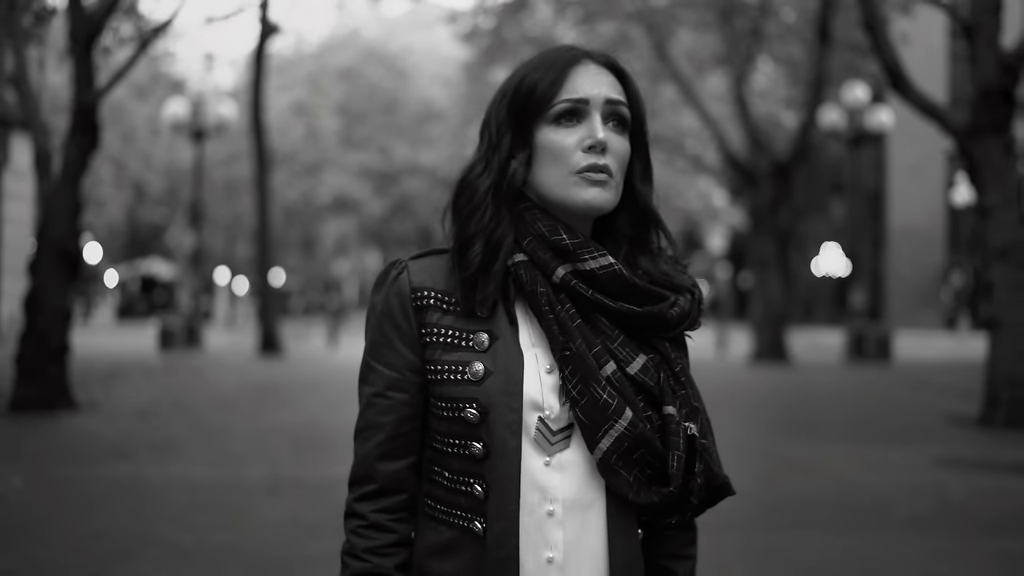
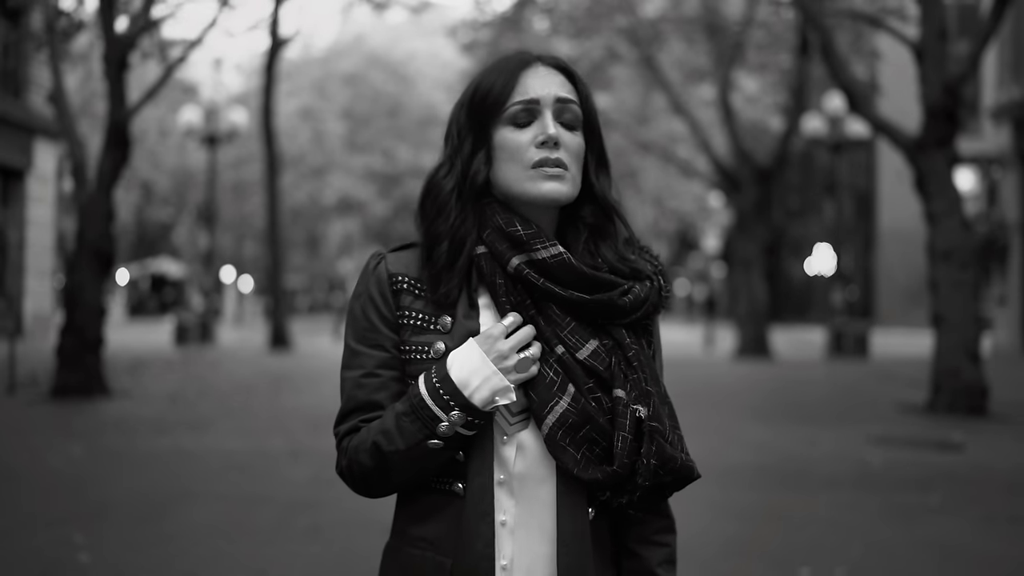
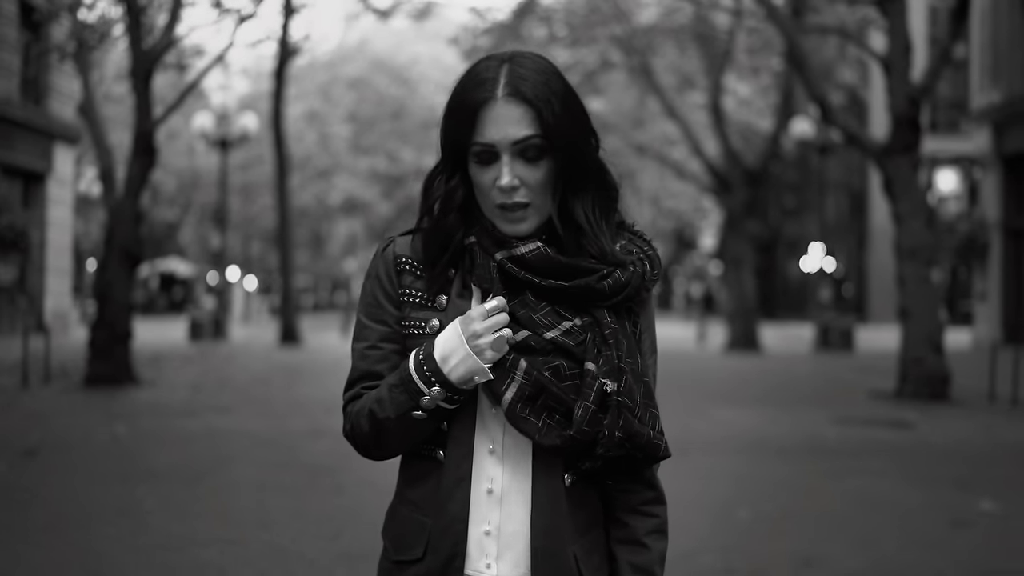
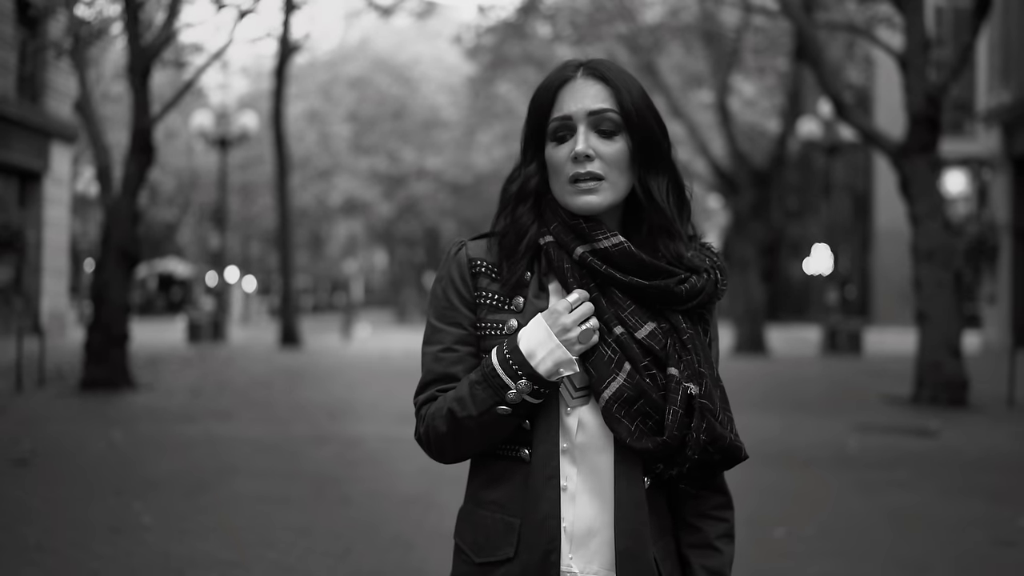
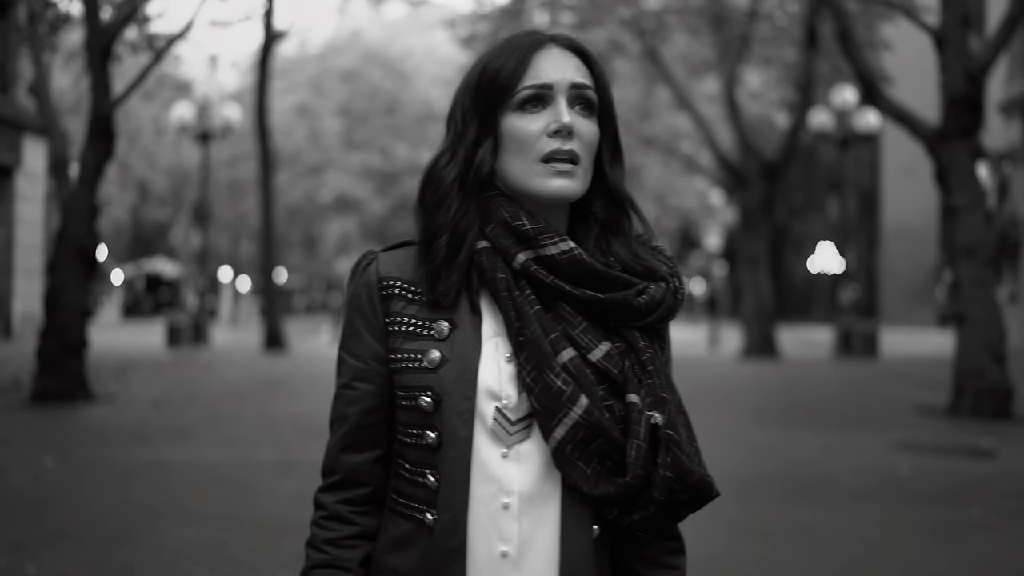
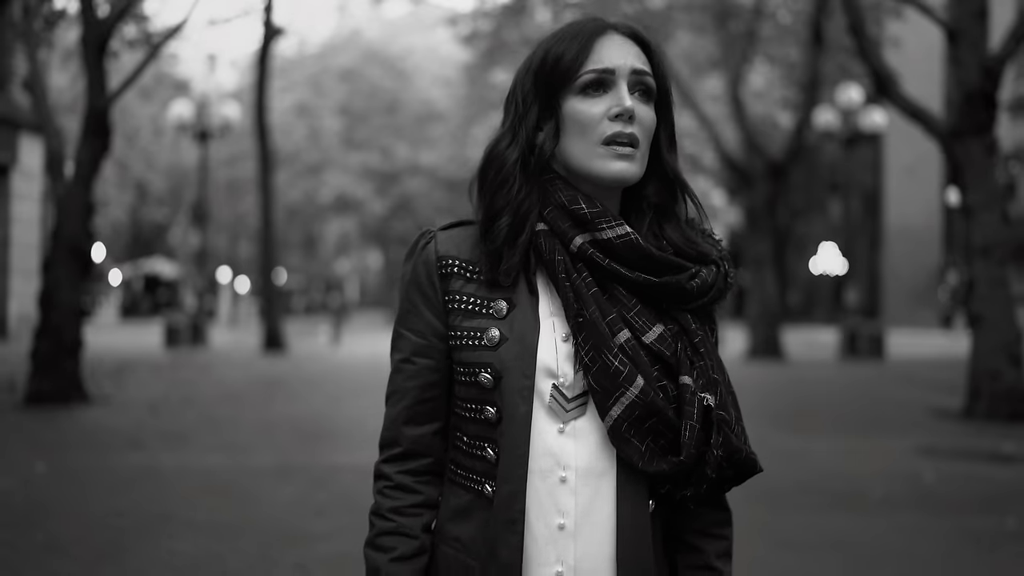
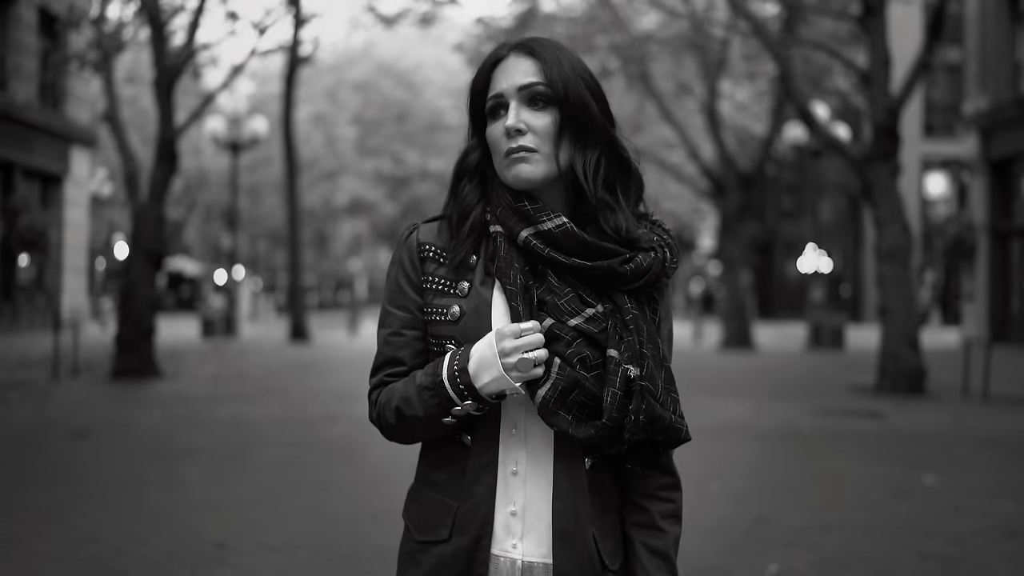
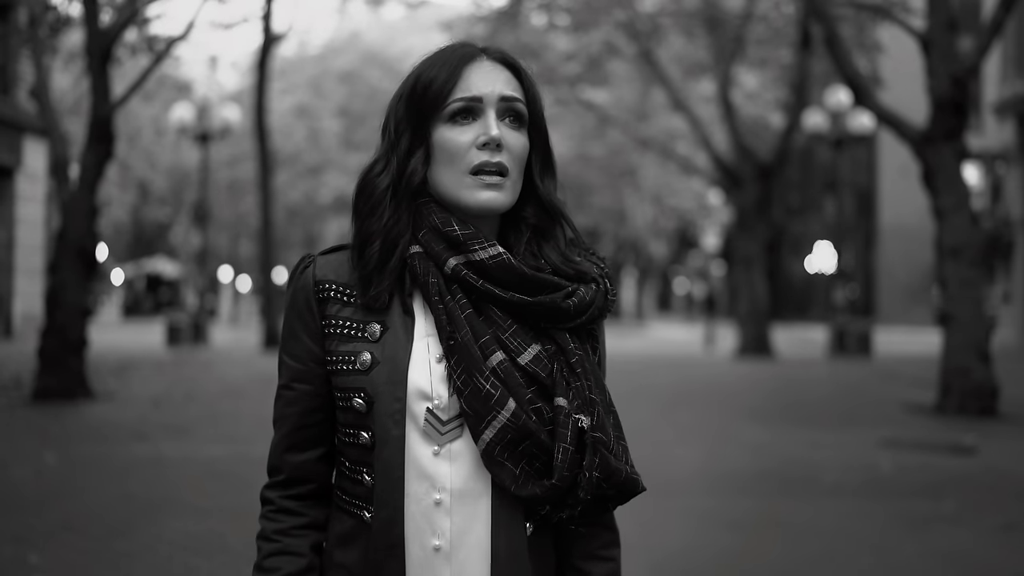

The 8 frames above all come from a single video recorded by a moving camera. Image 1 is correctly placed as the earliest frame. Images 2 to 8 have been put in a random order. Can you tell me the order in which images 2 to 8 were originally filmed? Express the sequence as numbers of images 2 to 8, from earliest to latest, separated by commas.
6, 5, 8, 2, 4, 3, 7
